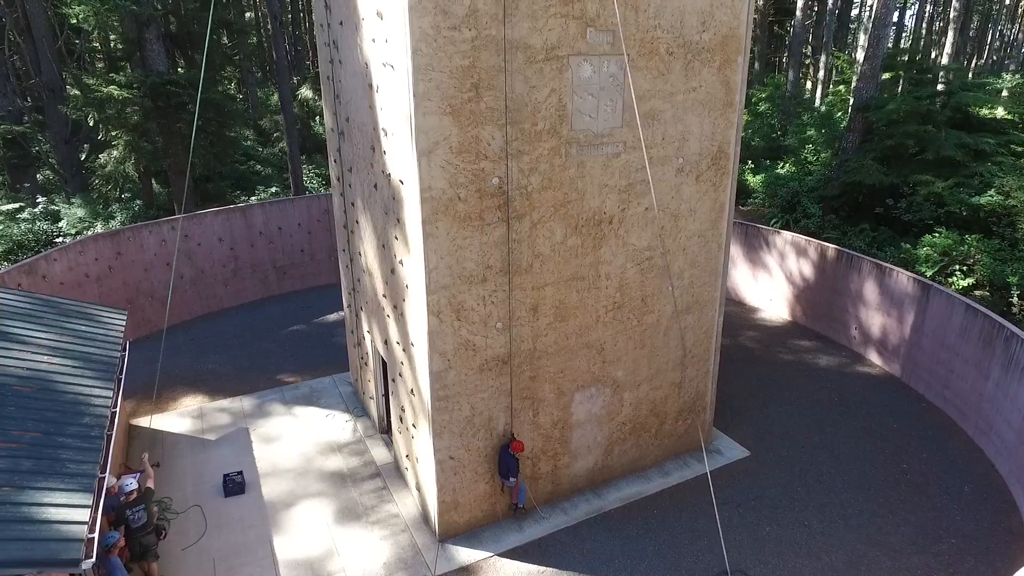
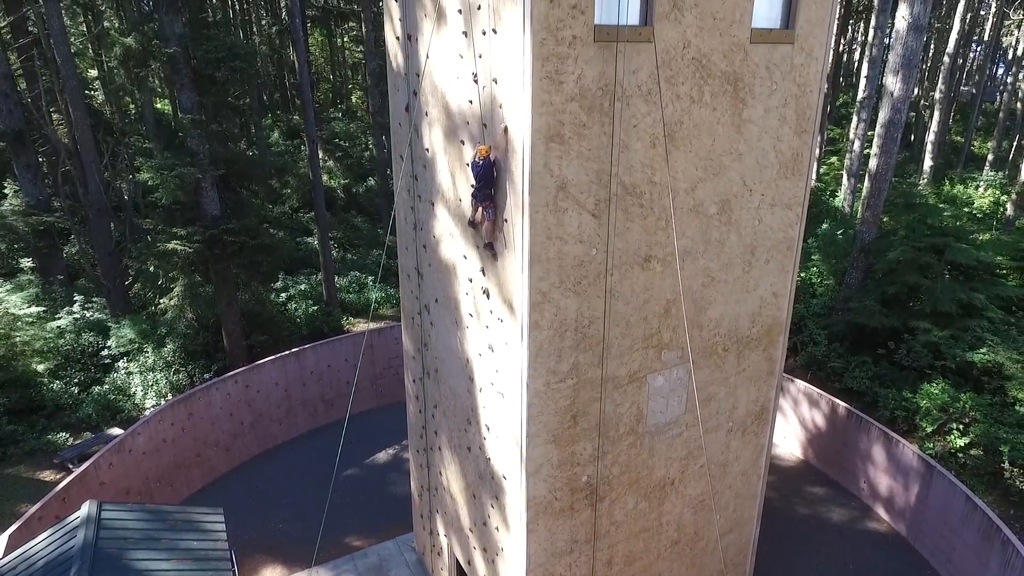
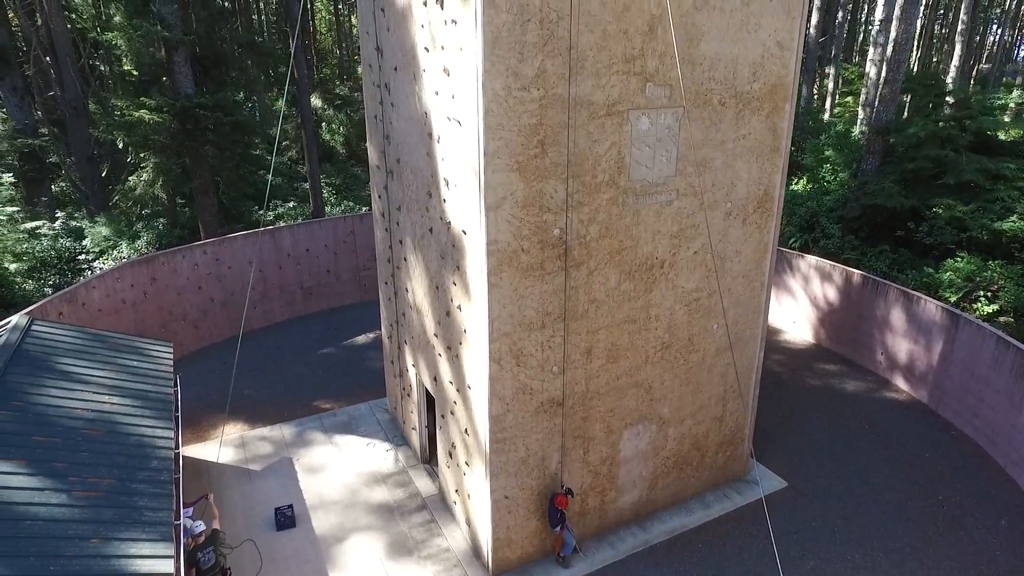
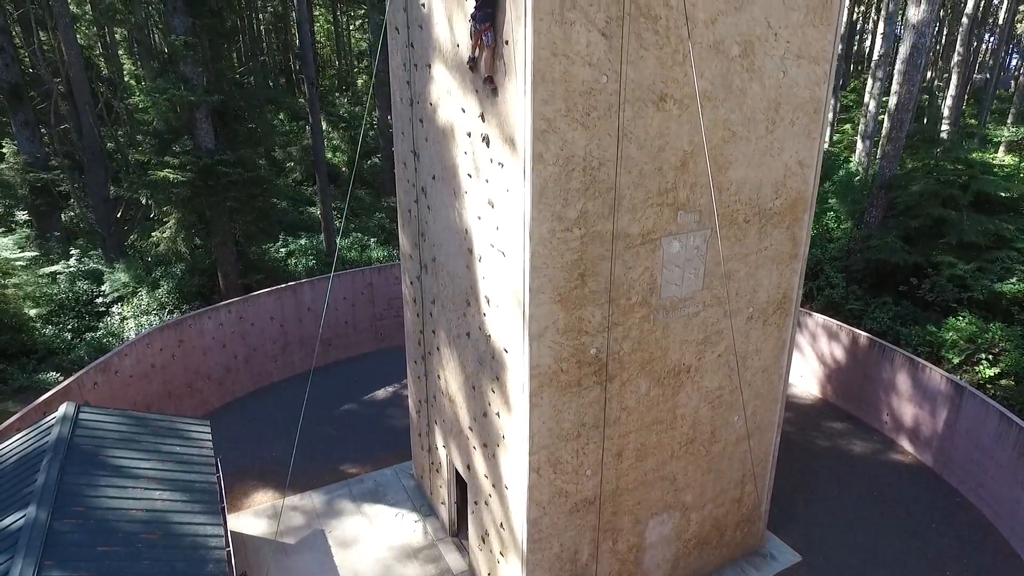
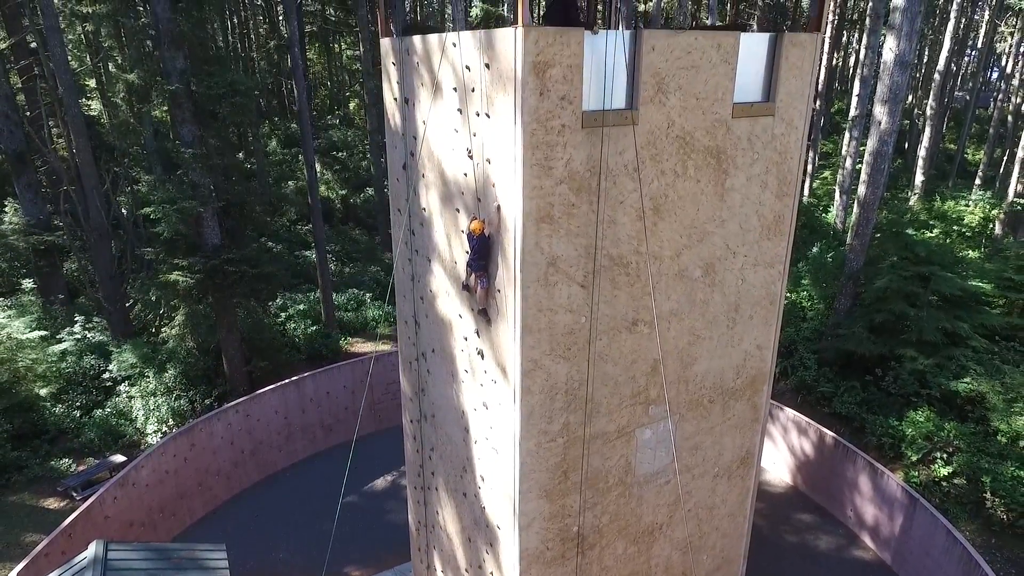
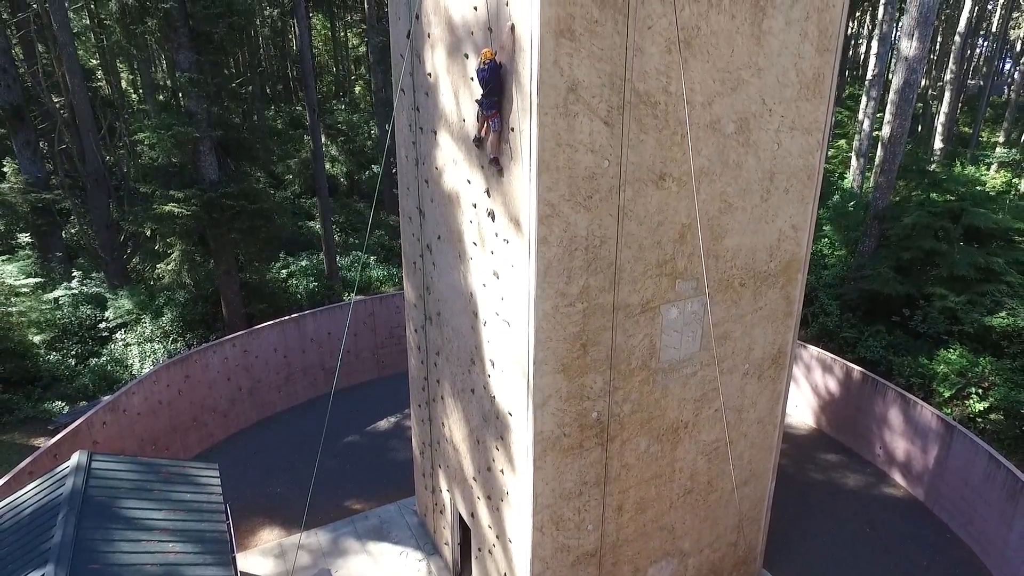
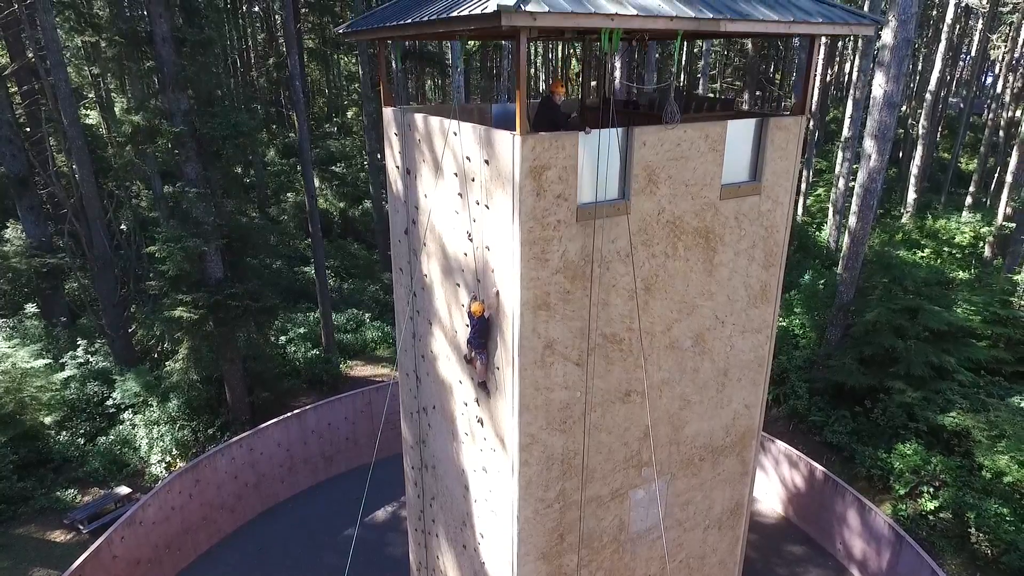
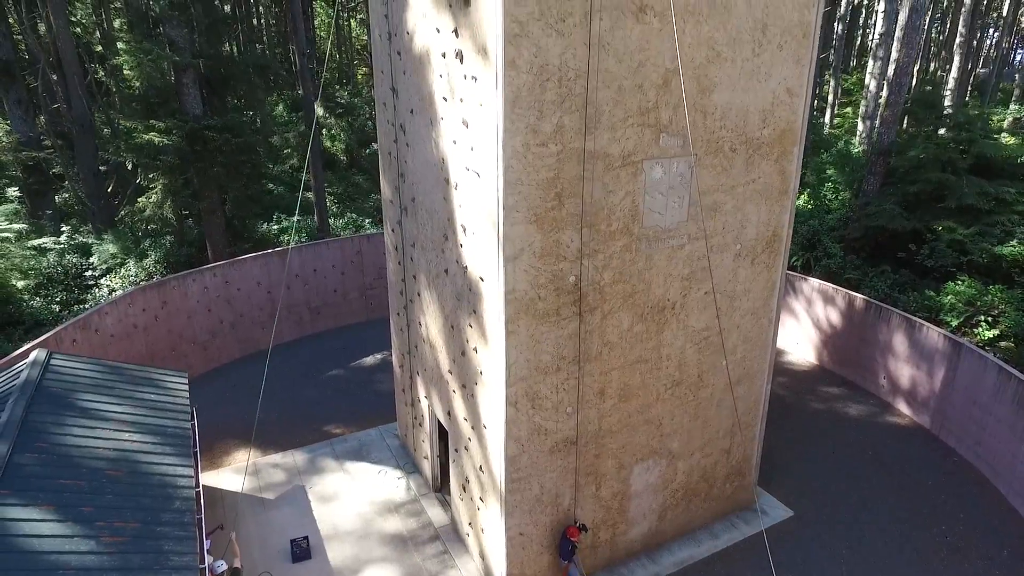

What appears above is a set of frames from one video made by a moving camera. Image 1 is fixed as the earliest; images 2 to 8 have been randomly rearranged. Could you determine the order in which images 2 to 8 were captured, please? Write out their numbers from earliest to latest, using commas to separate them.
3, 8, 4, 6, 2, 5, 7
